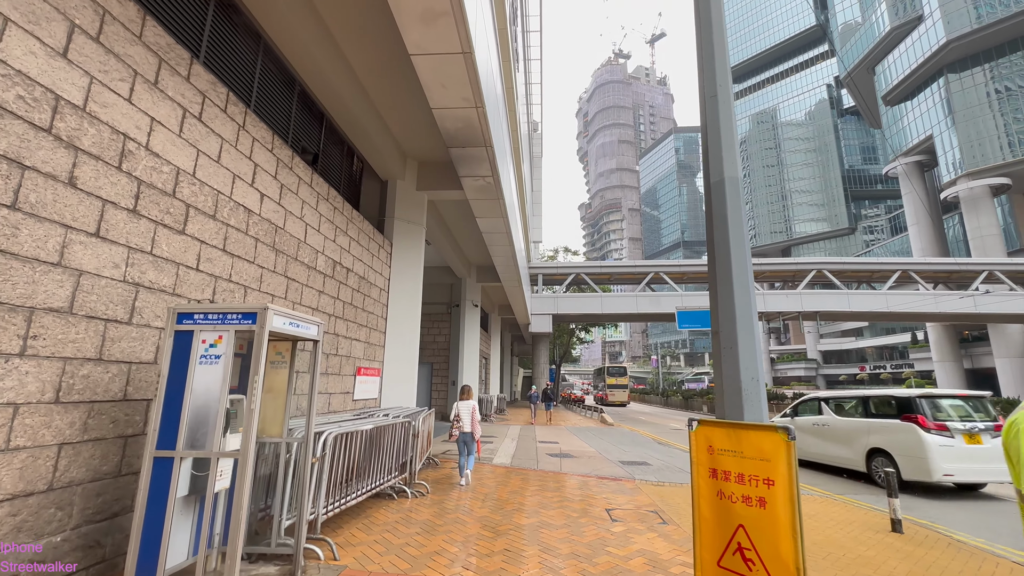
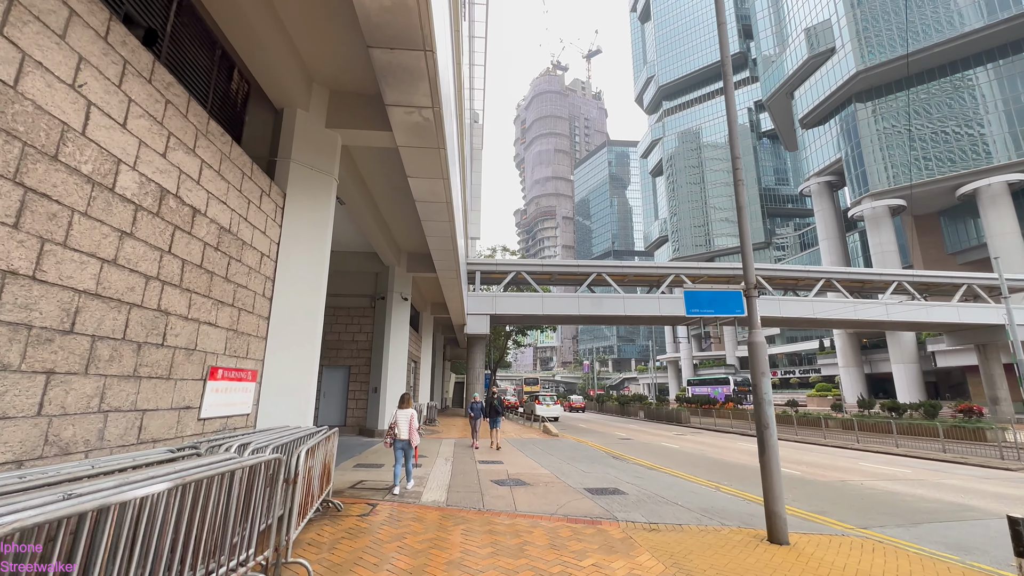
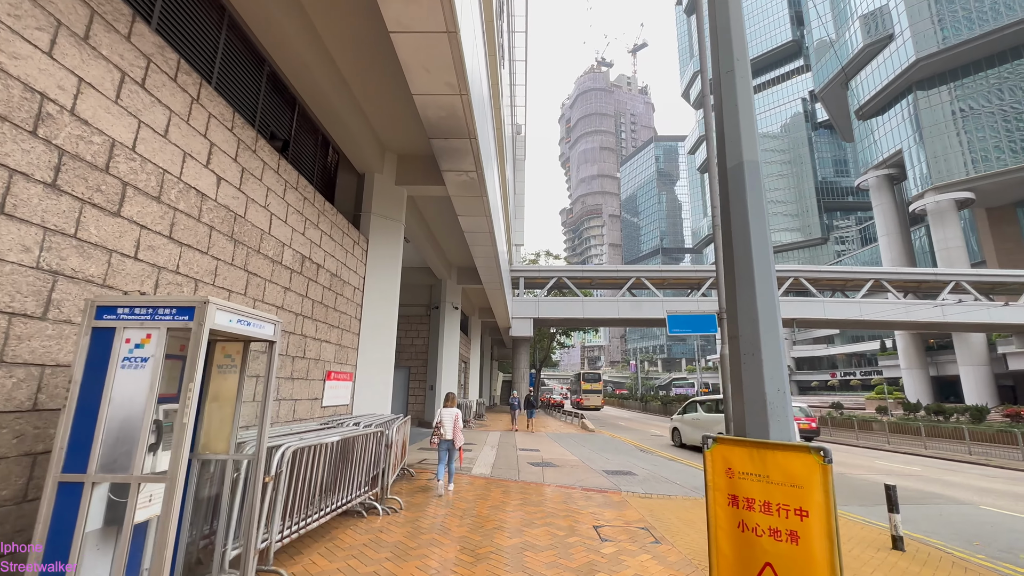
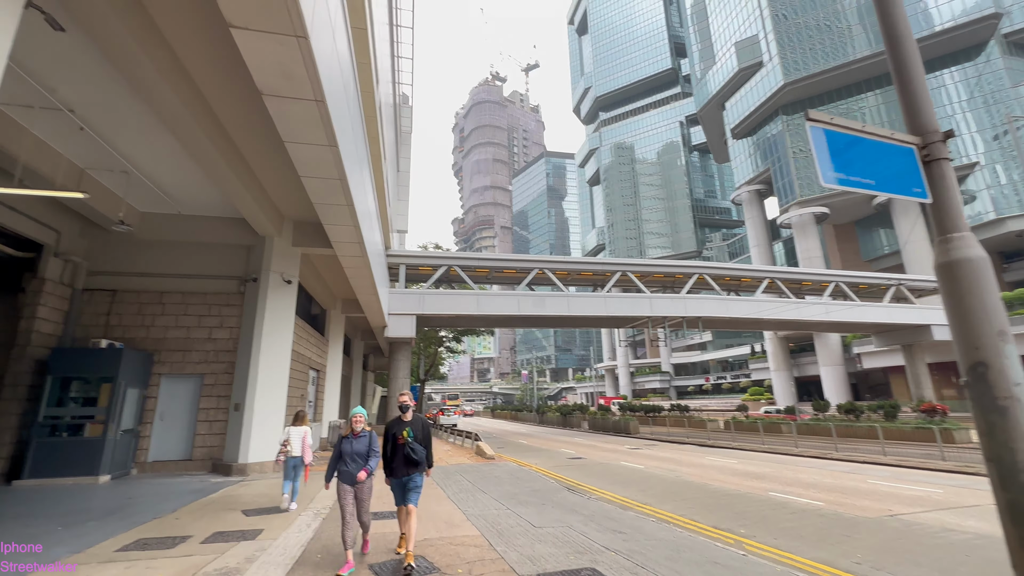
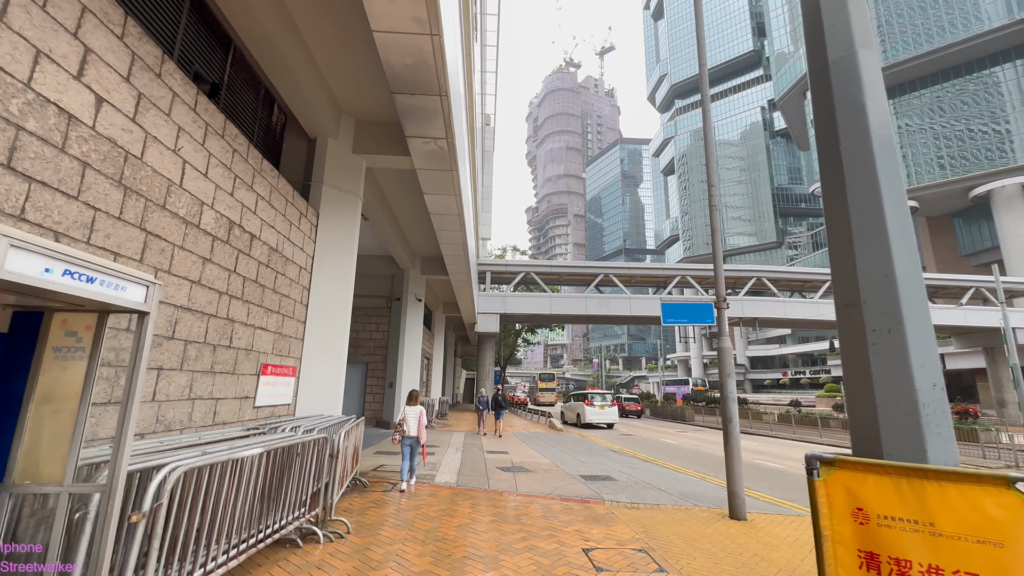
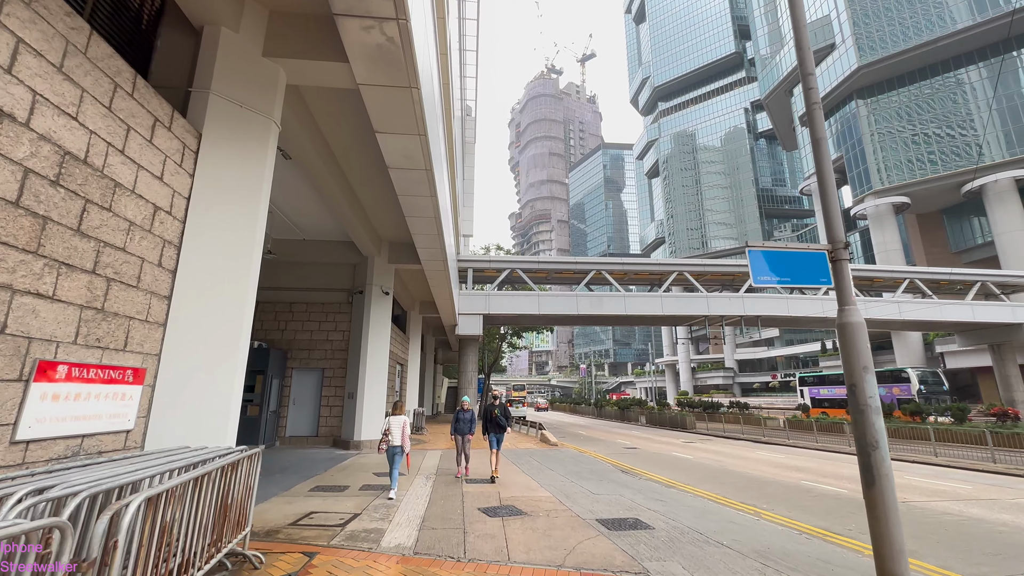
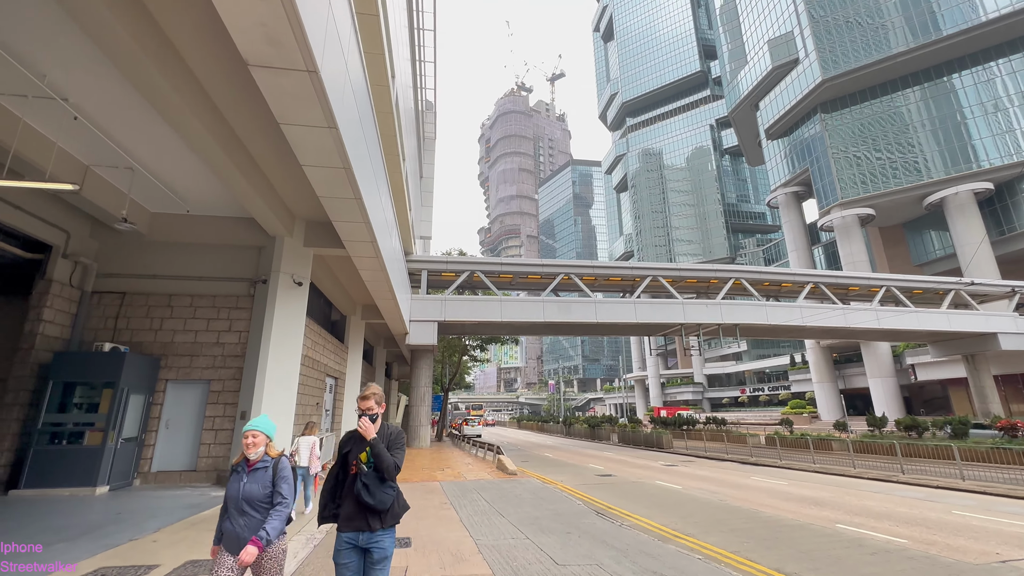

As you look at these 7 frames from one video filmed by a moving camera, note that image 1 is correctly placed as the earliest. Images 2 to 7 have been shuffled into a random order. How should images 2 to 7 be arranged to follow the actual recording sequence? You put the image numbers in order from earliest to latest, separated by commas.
3, 5, 2, 6, 4, 7
